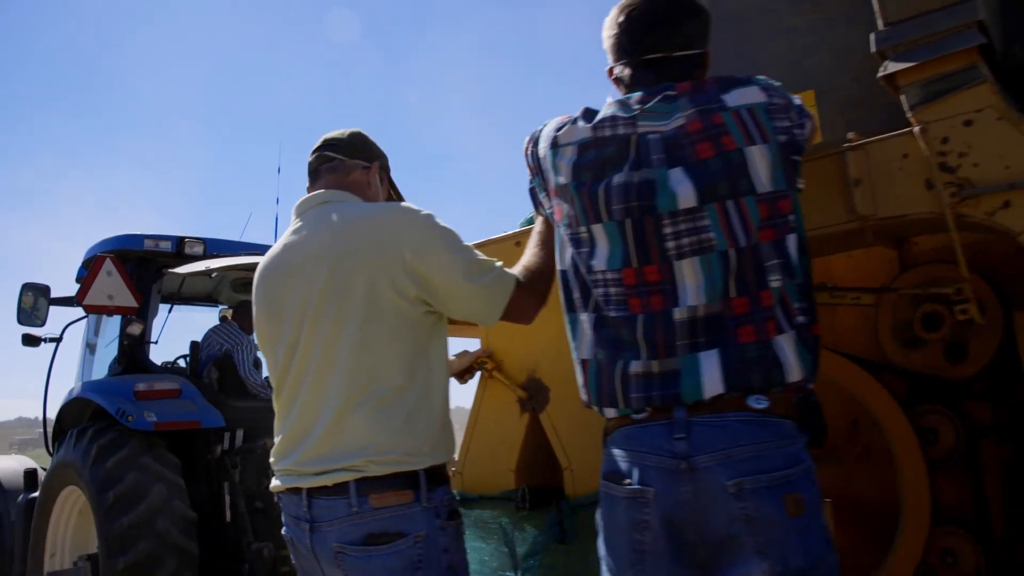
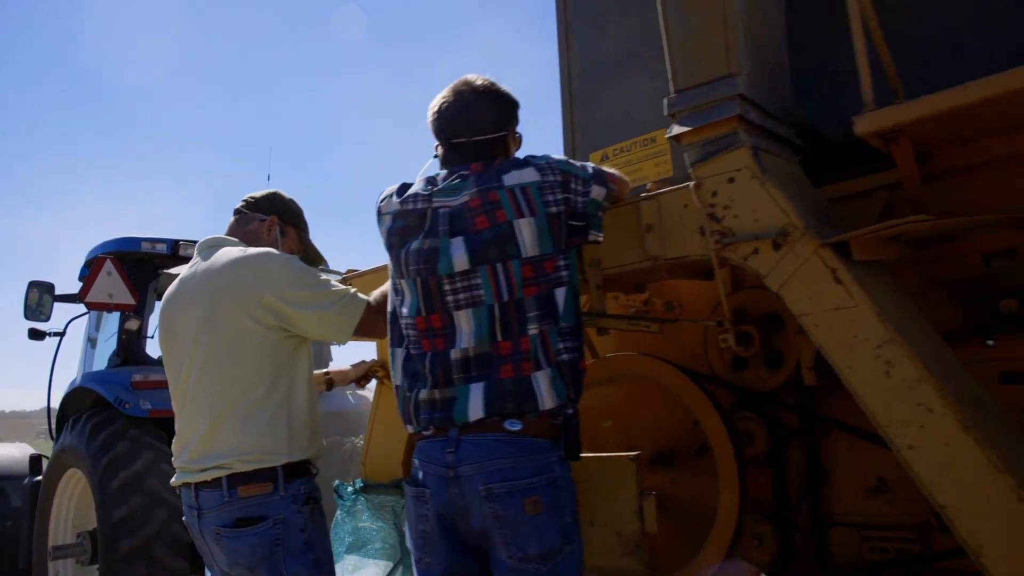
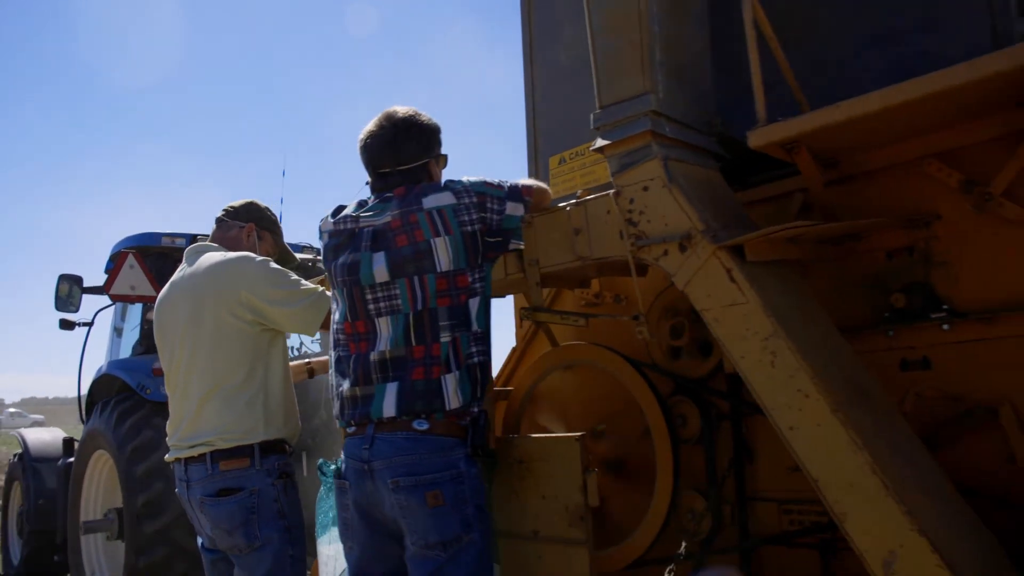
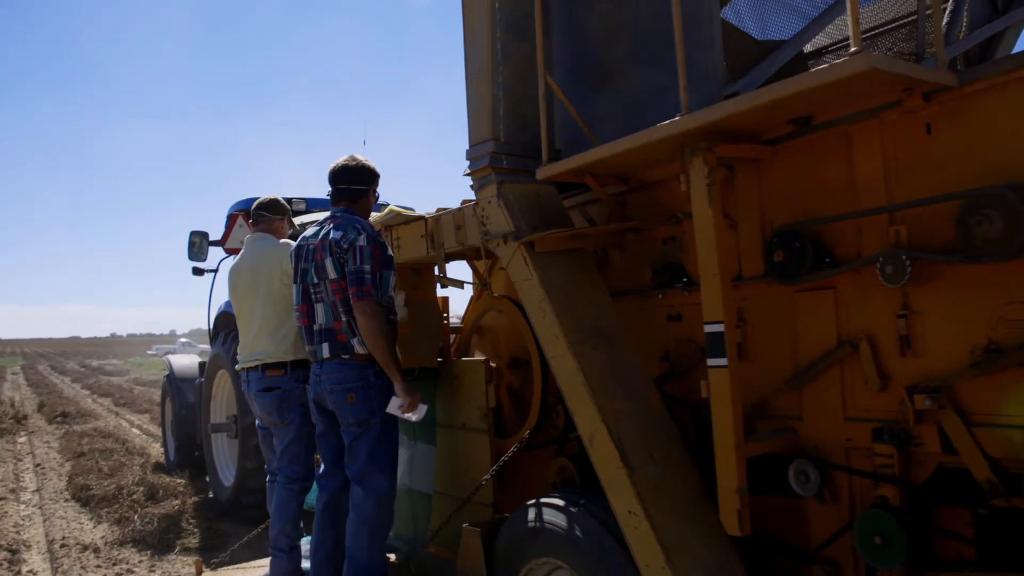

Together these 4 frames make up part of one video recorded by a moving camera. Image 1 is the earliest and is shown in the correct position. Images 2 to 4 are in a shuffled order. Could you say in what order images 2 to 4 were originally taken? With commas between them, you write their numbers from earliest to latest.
2, 3, 4
